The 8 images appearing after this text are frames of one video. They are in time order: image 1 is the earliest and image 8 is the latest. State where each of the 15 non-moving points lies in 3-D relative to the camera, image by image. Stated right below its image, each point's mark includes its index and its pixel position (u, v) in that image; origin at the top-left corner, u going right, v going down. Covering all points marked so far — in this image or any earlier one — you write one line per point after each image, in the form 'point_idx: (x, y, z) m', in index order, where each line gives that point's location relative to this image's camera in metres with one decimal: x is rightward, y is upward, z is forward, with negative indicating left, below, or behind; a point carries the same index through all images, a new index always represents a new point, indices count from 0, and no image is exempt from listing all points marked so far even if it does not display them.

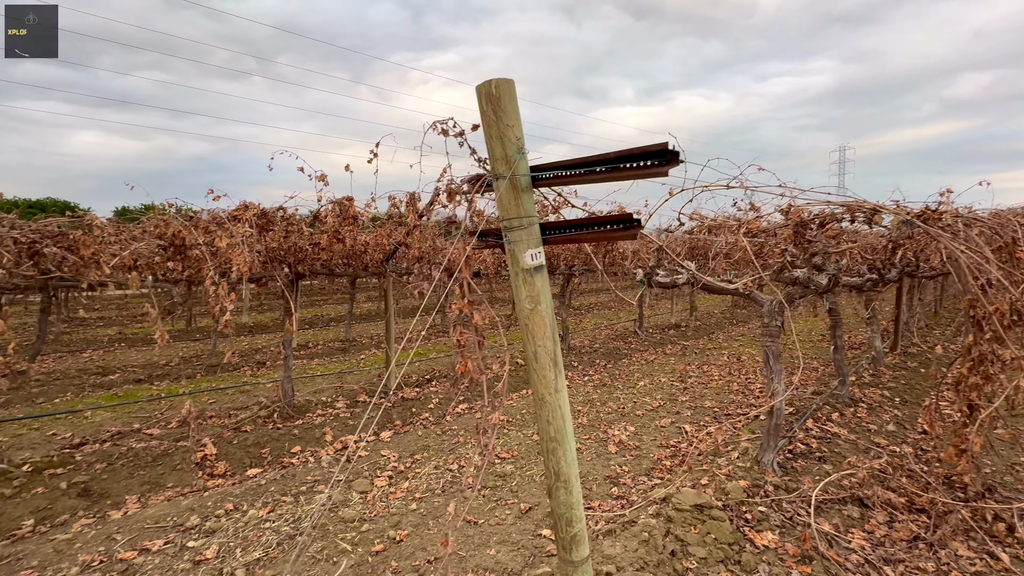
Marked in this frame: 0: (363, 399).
0: (-2.0, -1.5, +6.0) m
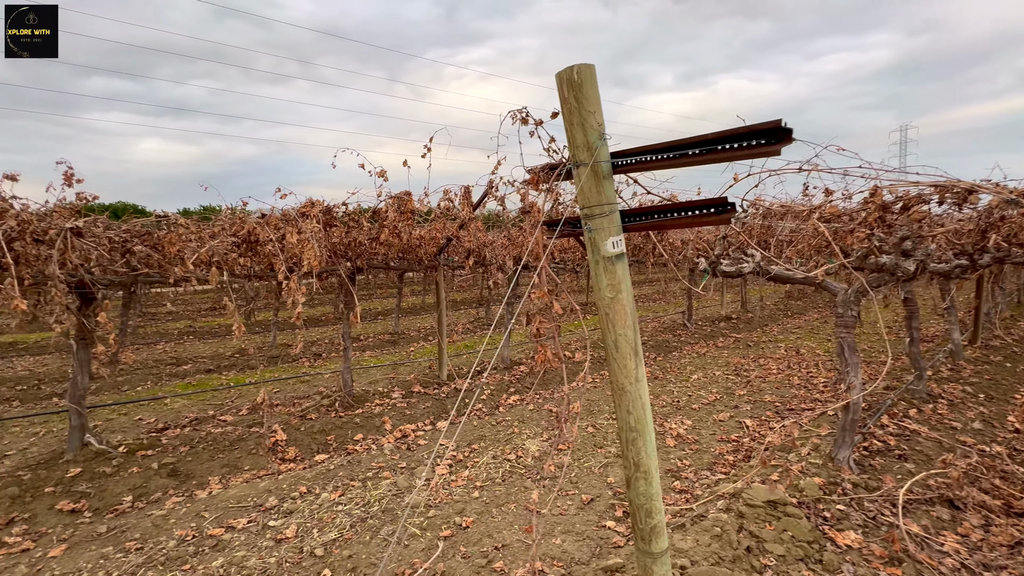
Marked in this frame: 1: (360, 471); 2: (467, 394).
0: (-1.3, -1.4, +6.1) m
1: (-1.4, -1.7, +4.1) m
2: (-0.6, -1.4, +6.0) m
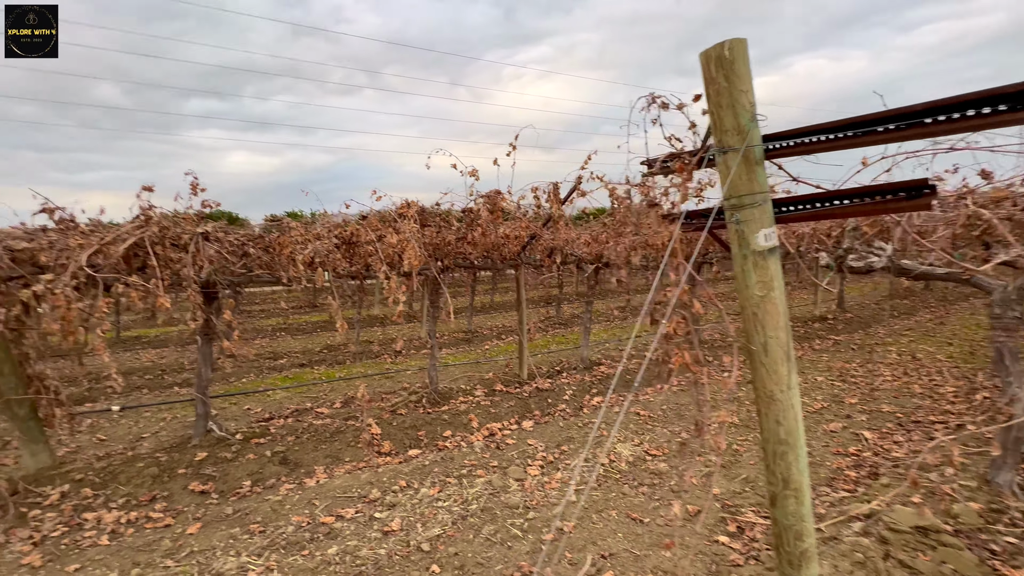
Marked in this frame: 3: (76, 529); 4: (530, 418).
0: (-0.2, -1.4, +6.1) m
1: (-0.5, -1.7, +4.1) m
2: (+0.5, -1.4, +6.0) m
3: (-3.2, -1.8, +3.3) m
4: (+0.2, -1.6, +5.3) m
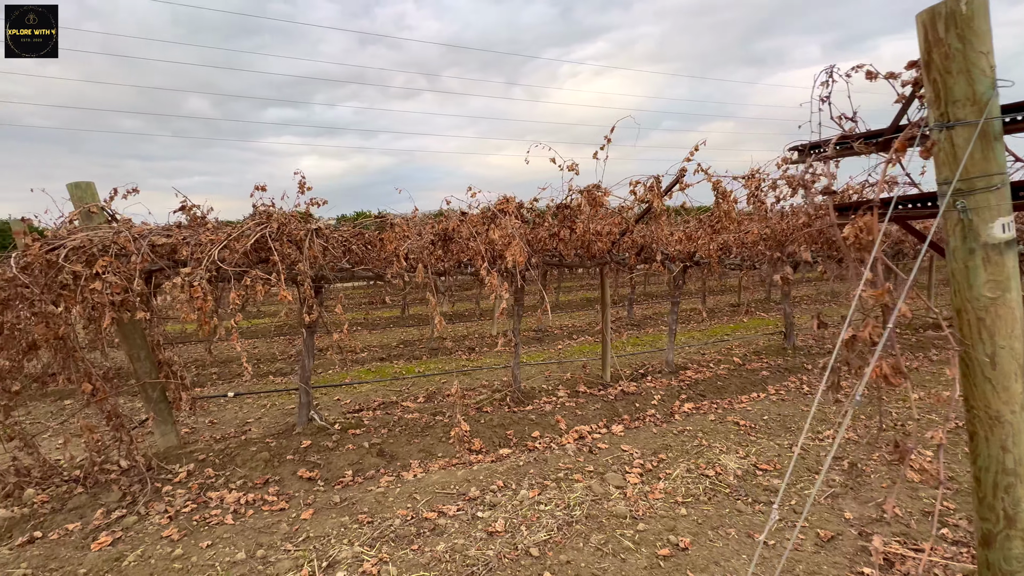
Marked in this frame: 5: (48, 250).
0: (+1.0, -1.4, +6.0) m
1: (+0.4, -1.6, +4.0) m
2: (+1.6, -1.4, +5.7) m
3: (-2.5, -1.7, +3.6) m
4: (+1.2, -1.5, +5.1) m
5: (-3.4, +0.3, +3.3) m
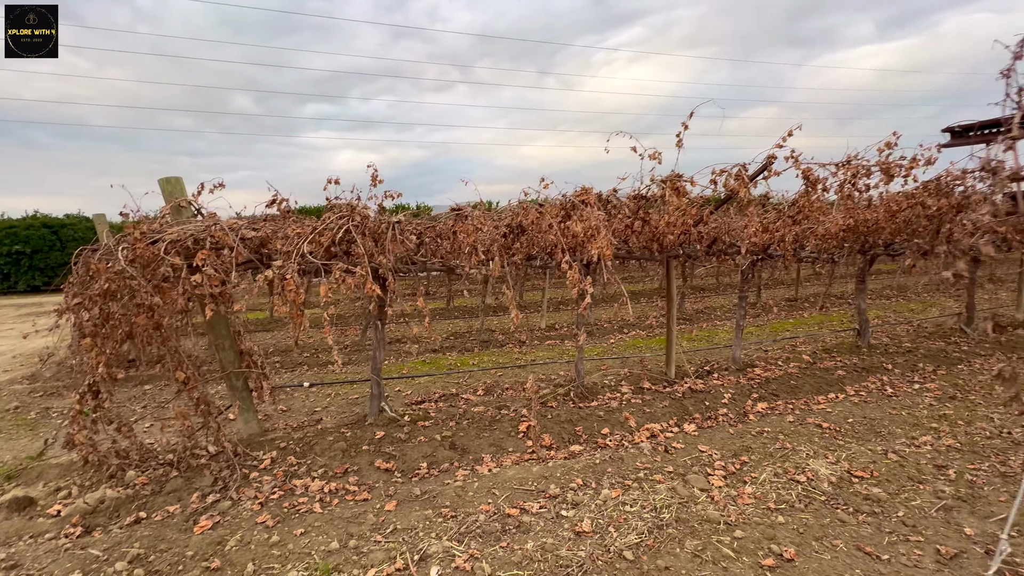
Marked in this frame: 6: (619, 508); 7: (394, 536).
0: (+1.8, -1.3, +5.8) m
1: (+1.0, -1.6, +3.9) m
2: (+2.4, -1.3, +5.5) m
3: (-1.8, -1.7, +3.6) m
4: (+2.0, -1.5, +4.9) m
5: (-2.8, +0.4, +3.4) m
6: (+0.8, -1.6, +3.3) m
7: (-0.8, -1.7, +3.1) m
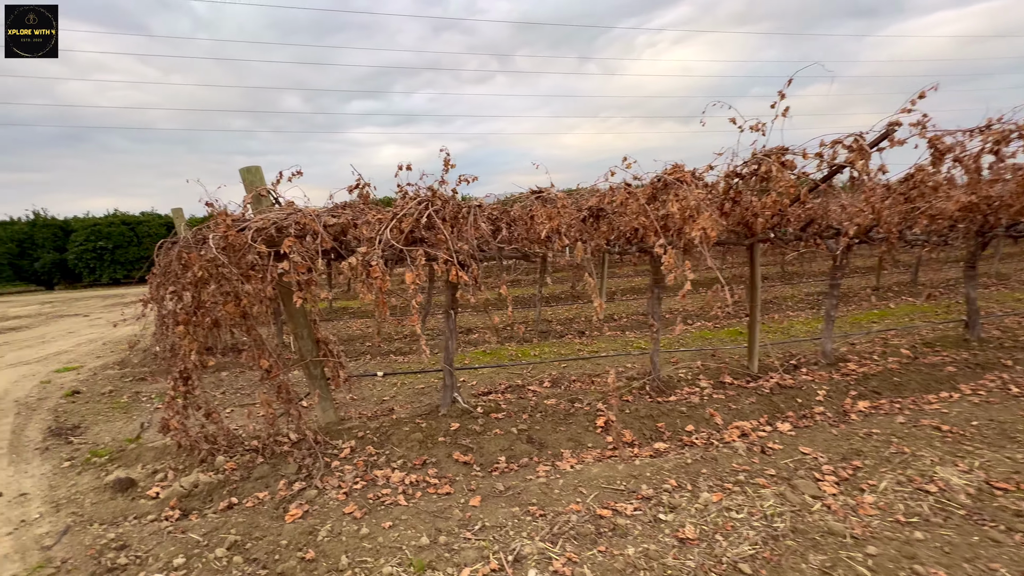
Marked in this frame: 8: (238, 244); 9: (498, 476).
0: (+2.6, -1.1, +5.4) m
1: (+1.7, -1.5, +3.6) m
2: (+3.2, -1.2, +5.1) m
3: (-1.1, -1.6, +3.6) m
4: (+2.8, -1.3, +4.5) m
5: (-2.1, +0.4, +3.4) m
6: (+1.4, -1.5, +3.1) m
7: (-0.2, -1.6, +3.0) m
8: (-2.1, +0.3, +3.4) m
9: (-0.1, -1.6, +3.7) m
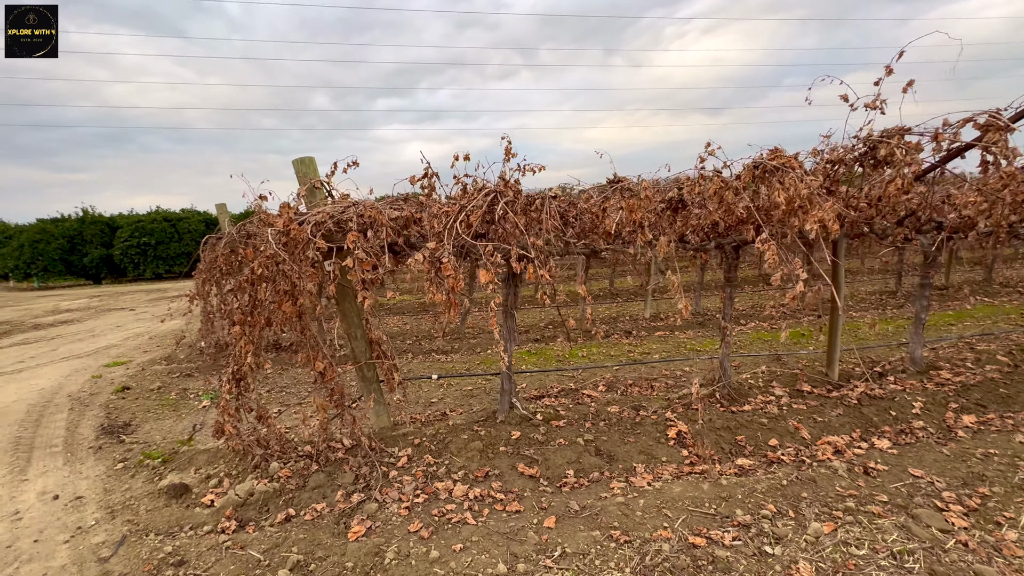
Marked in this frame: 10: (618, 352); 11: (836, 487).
0: (+3.3, -1.1, +4.9) m
1: (+2.3, -1.5, +3.2) m
2: (+3.8, -1.2, +4.6) m
3: (-0.6, -1.6, +3.3) m
4: (+3.4, -1.3, +4.1) m
5: (-1.6, +0.5, +3.2) m
6: (+2.0, -1.6, +2.7) m
7: (+0.3, -1.6, +2.7) m
8: (-1.5, +0.4, +3.2) m
9: (+0.4, -1.6, +3.4) m
10: (+1.7, -1.0, +7.2) m
11: (+2.4, -1.5, +3.3) m
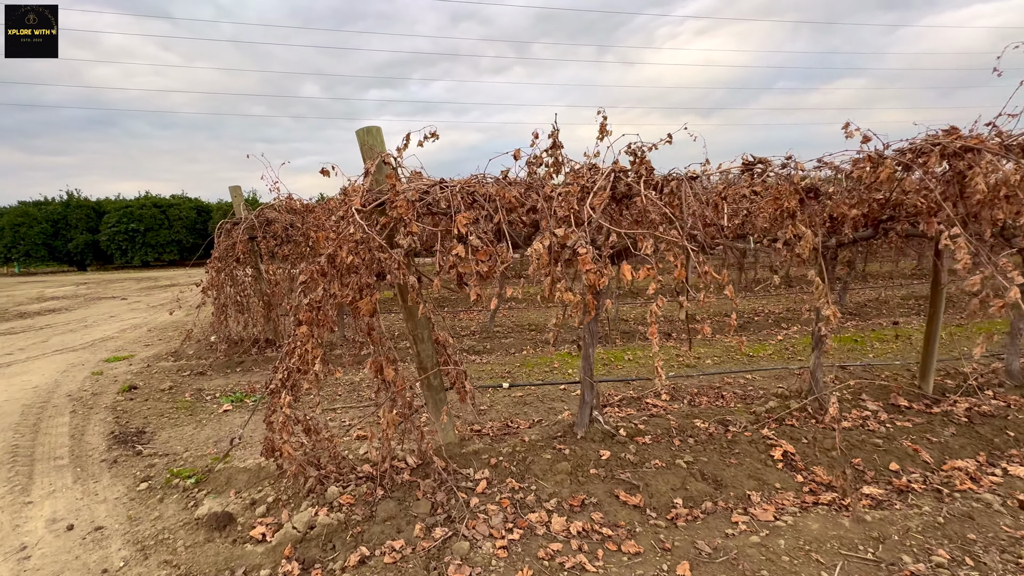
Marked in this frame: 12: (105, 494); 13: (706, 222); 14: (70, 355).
0: (+3.9, -1.2, +4.5) m
1: (+3.0, -1.5, +2.7) m
2: (+4.5, -1.2, +4.1) m
3: (+0.1, -1.6, +2.8) m
4: (+4.0, -1.4, +3.6) m
5: (-0.8, +0.5, +2.6) m
6: (+2.7, -1.6, +2.2) m
7: (+1.0, -1.6, +2.2) m
8: (-0.8, +0.4, +2.6) m
9: (+1.1, -1.6, +2.9) m
10: (+2.3, -1.0, +6.7) m
11: (+3.1, -1.5, +2.8) m
12: (-3.0, -1.5, +3.3) m
13: (+1.2, +0.4, +3.0) m
14: (-7.2, -1.1, +7.3) m
